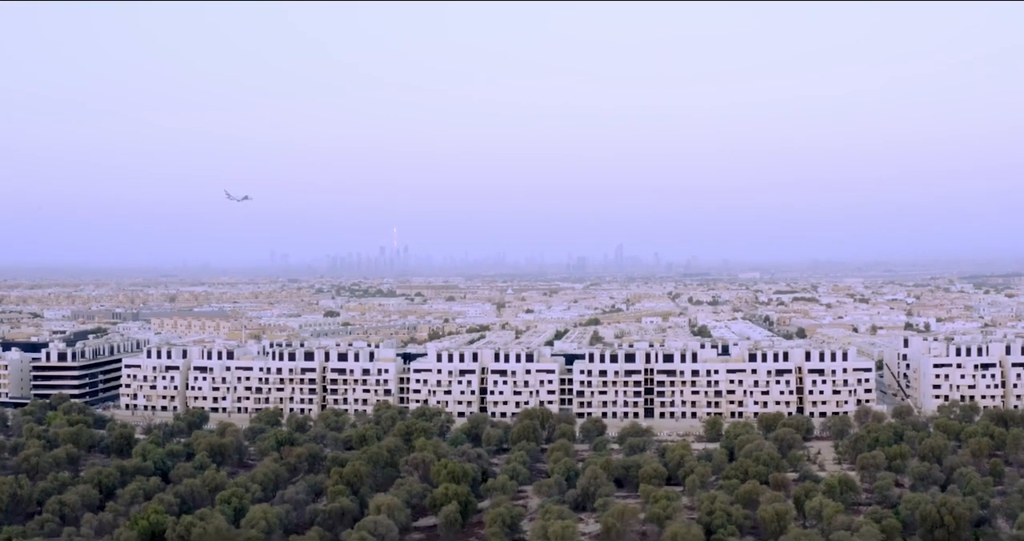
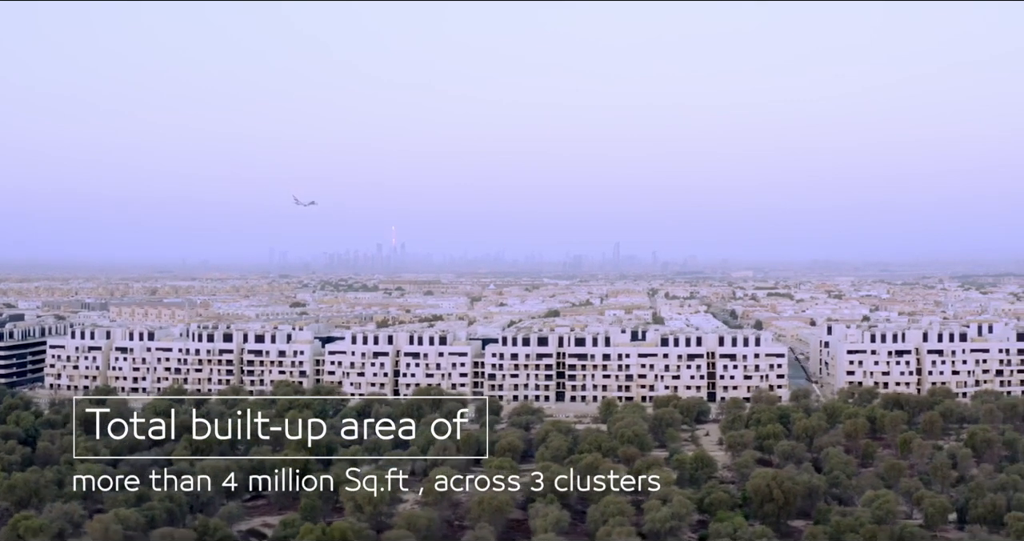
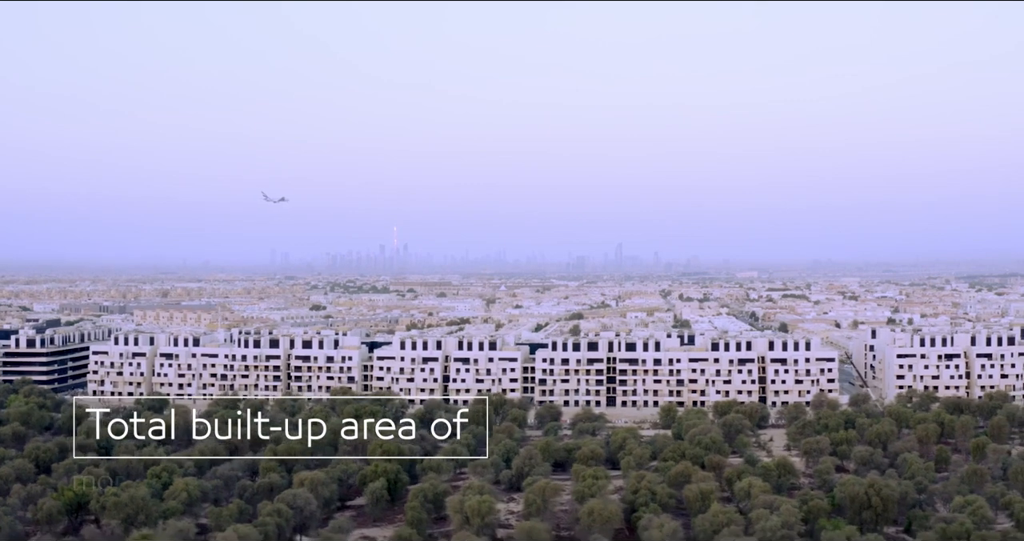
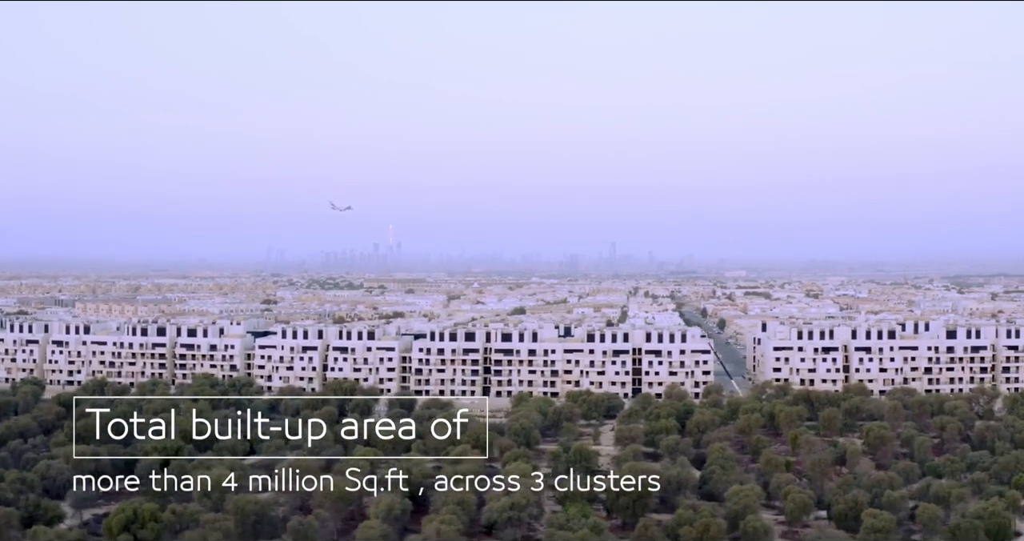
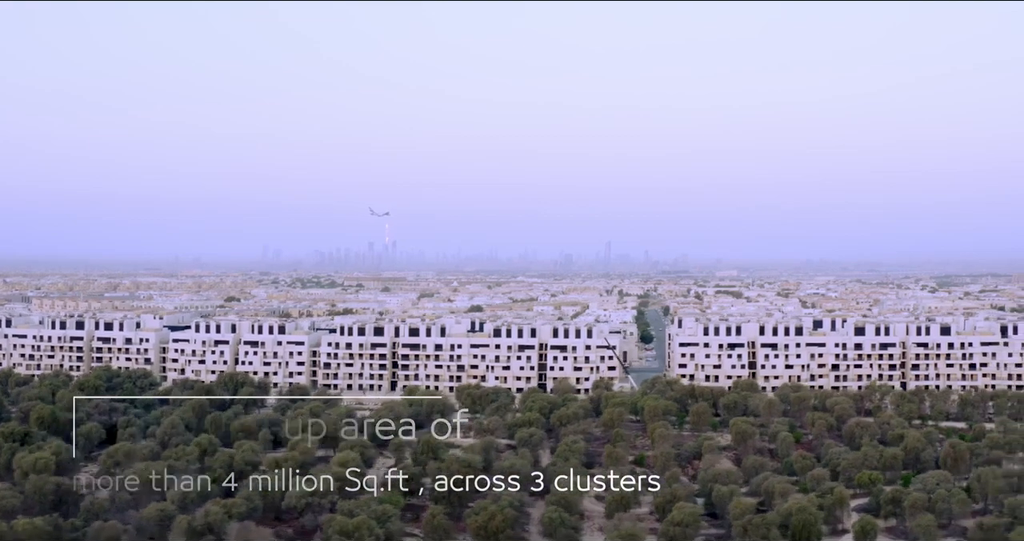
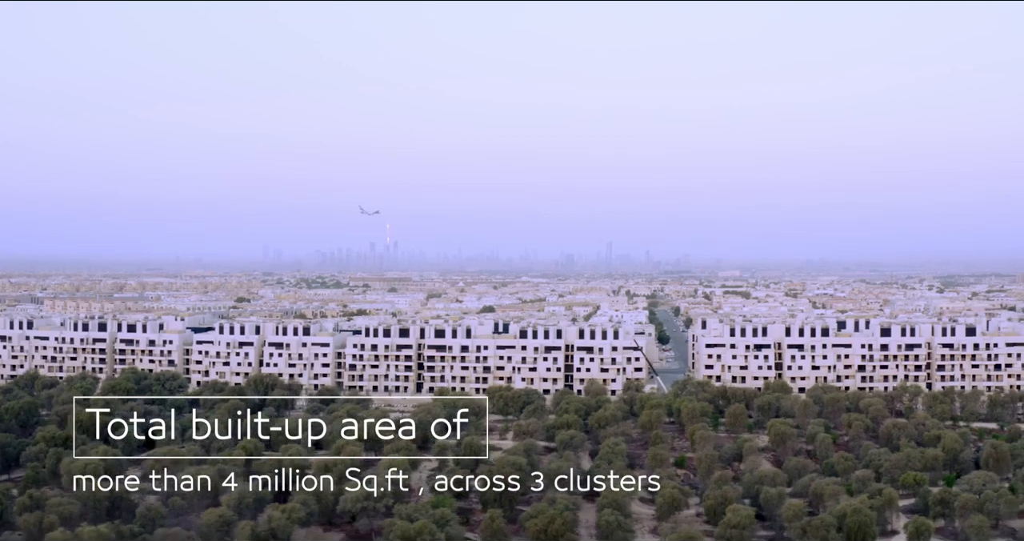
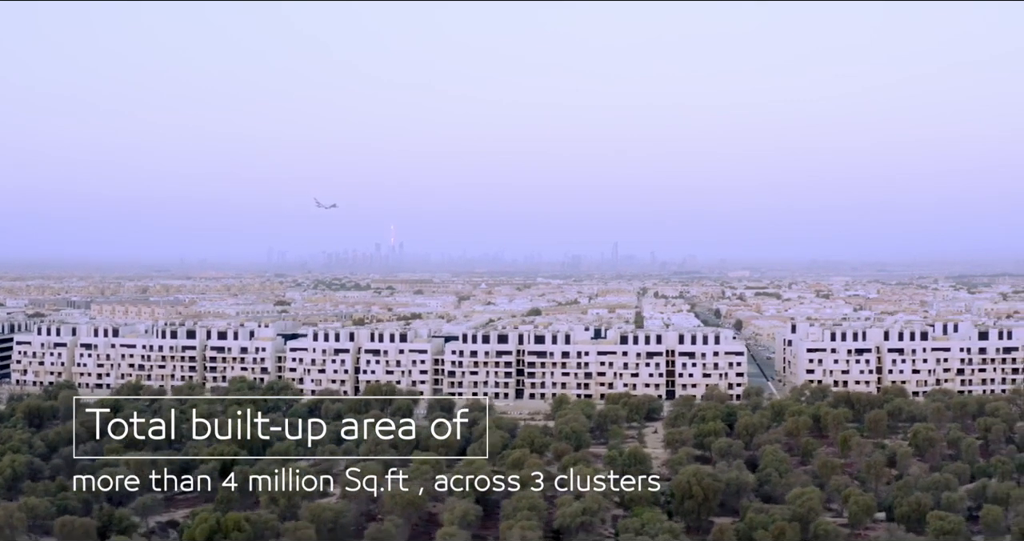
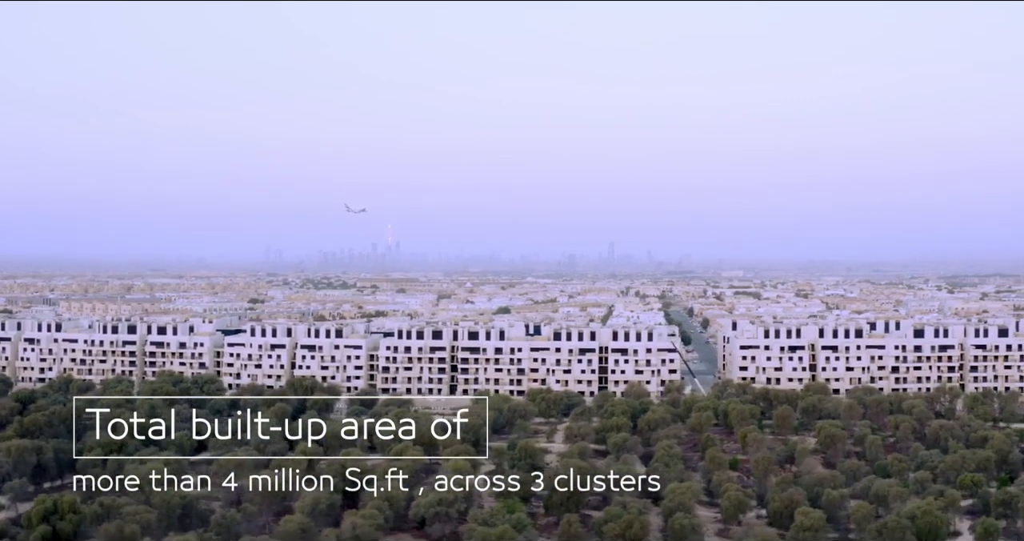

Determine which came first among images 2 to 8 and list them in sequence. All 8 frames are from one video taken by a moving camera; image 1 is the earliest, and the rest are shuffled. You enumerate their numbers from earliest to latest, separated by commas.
3, 2, 7, 4, 8, 6, 5
